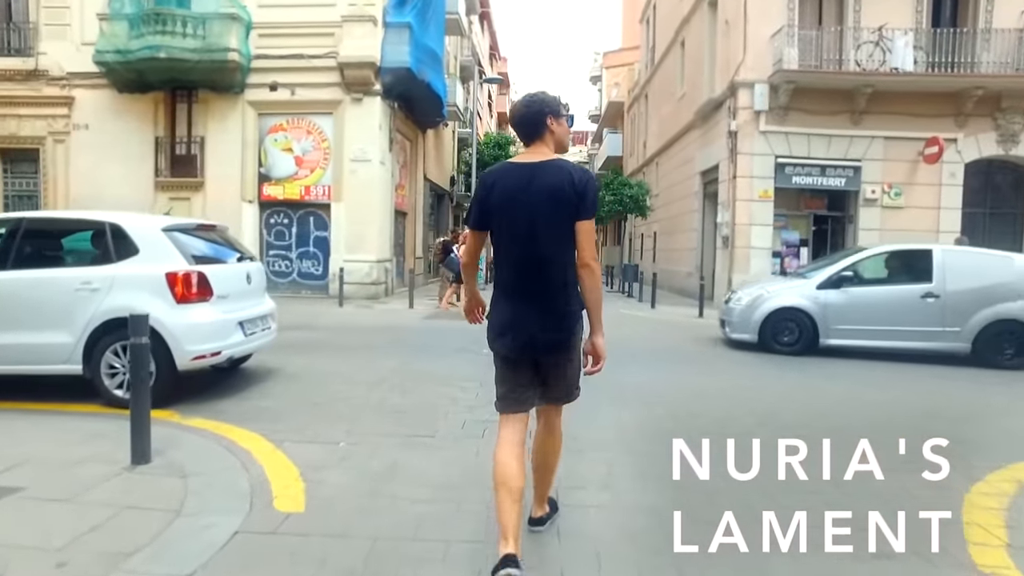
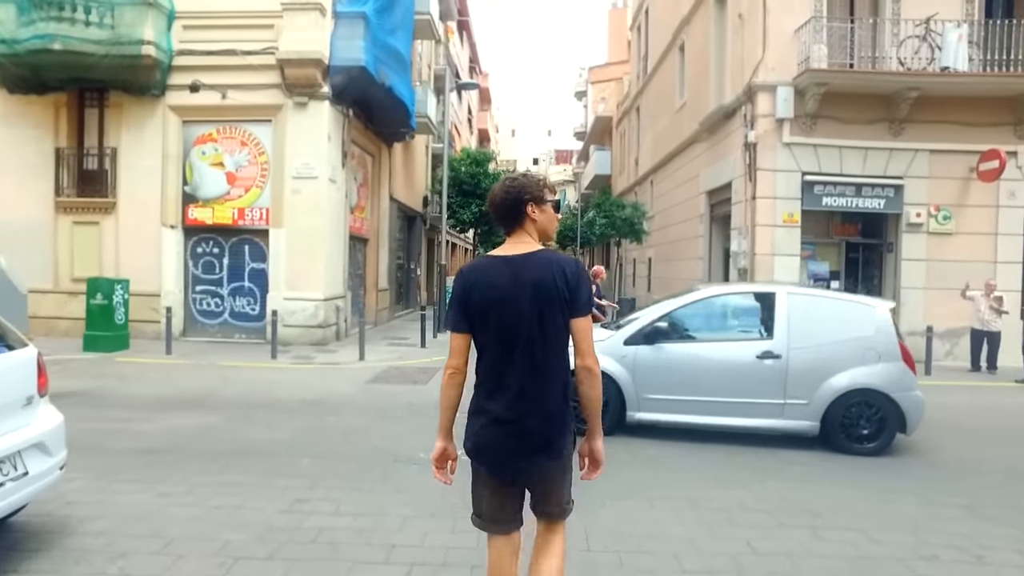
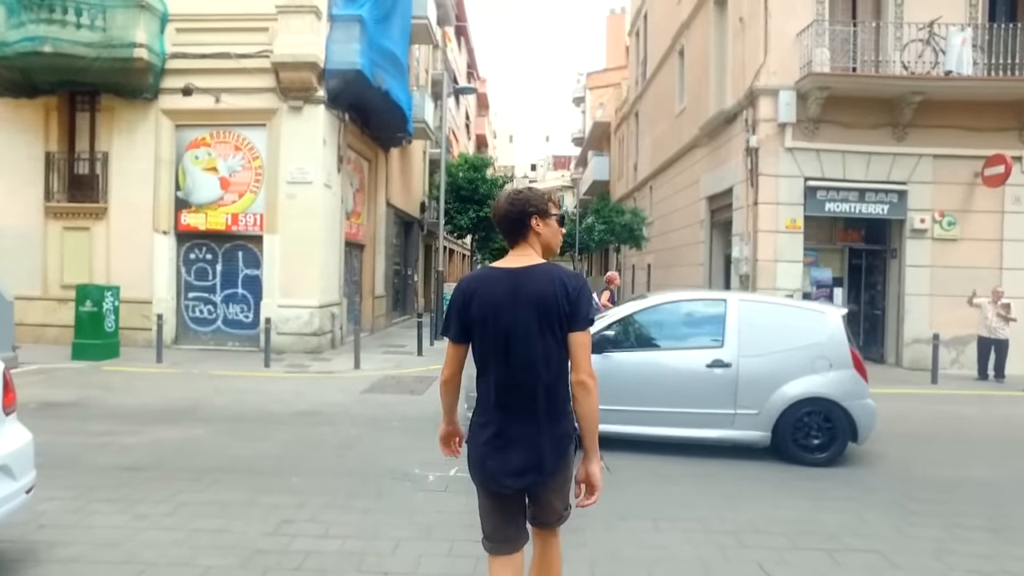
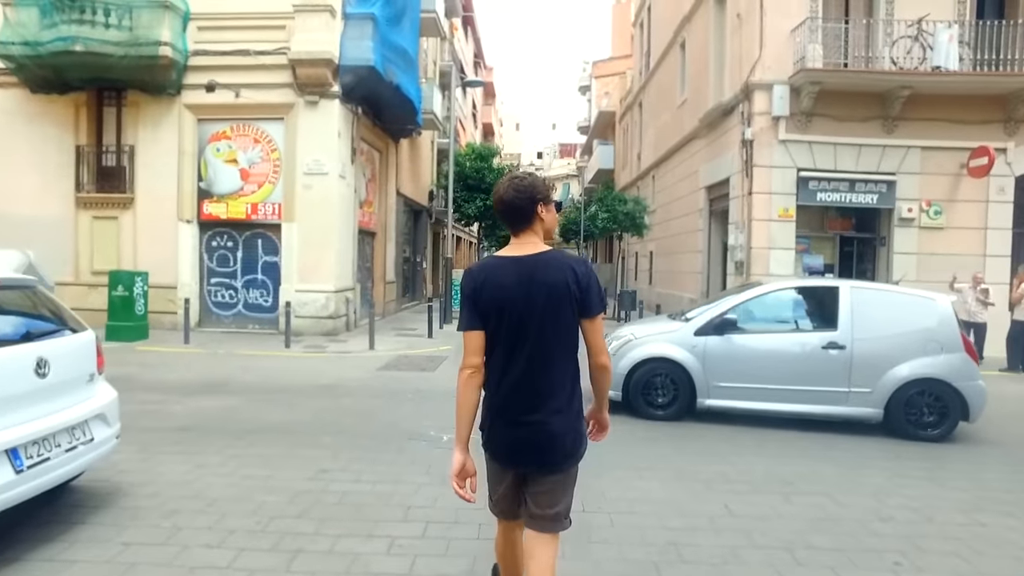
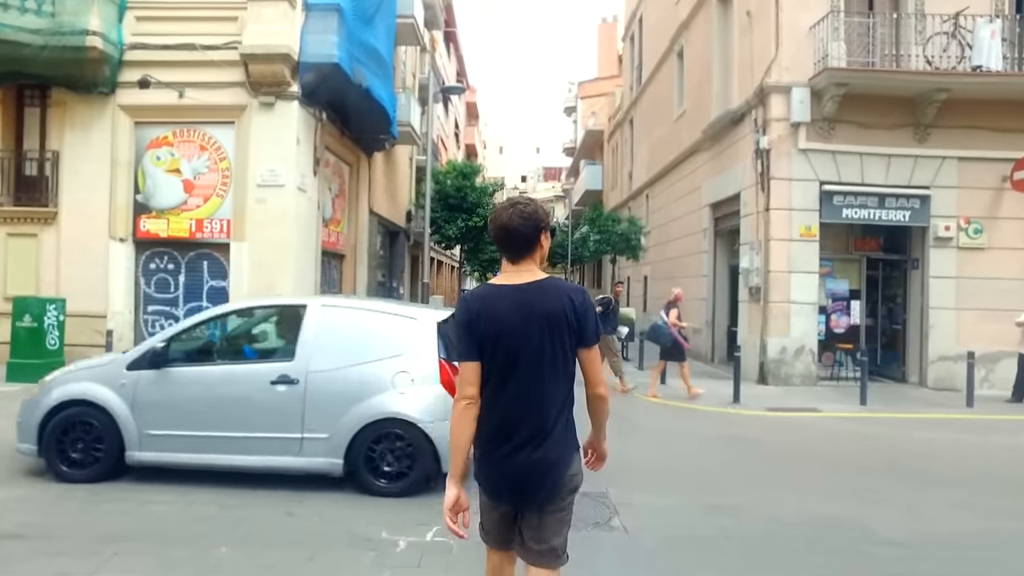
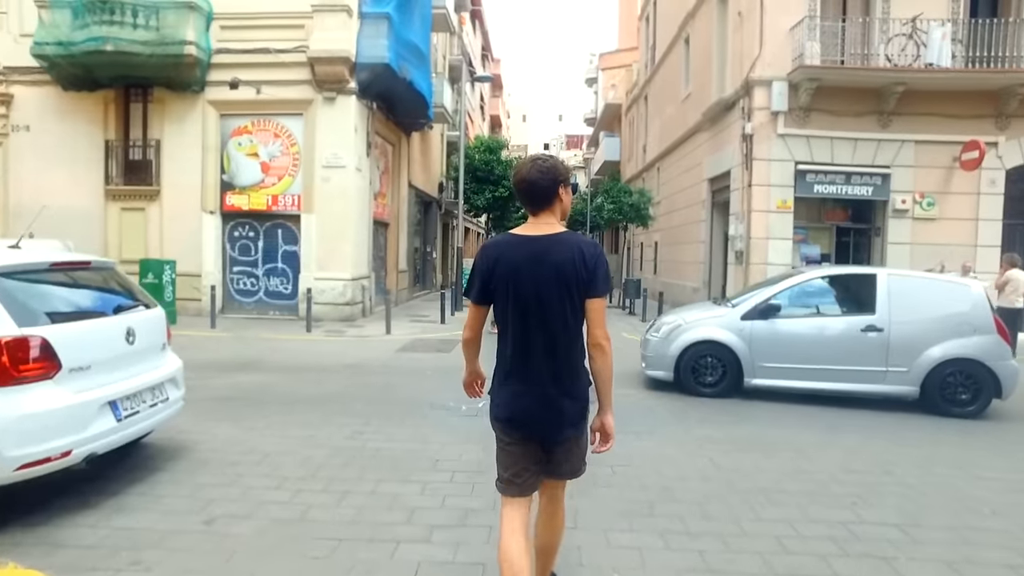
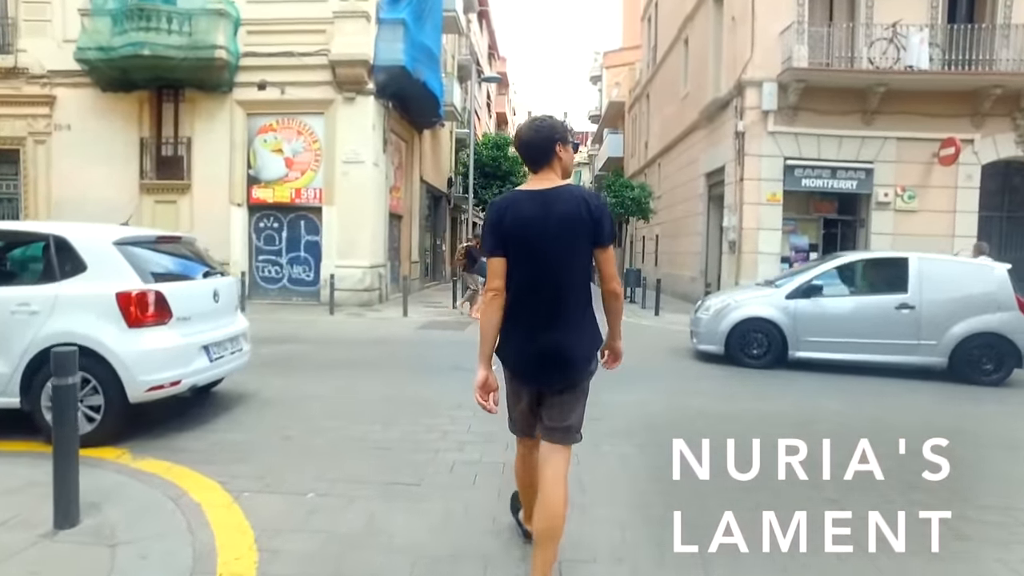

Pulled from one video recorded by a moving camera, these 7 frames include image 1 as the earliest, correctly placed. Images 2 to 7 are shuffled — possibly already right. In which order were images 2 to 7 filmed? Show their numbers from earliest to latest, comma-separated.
7, 6, 4, 2, 3, 5
